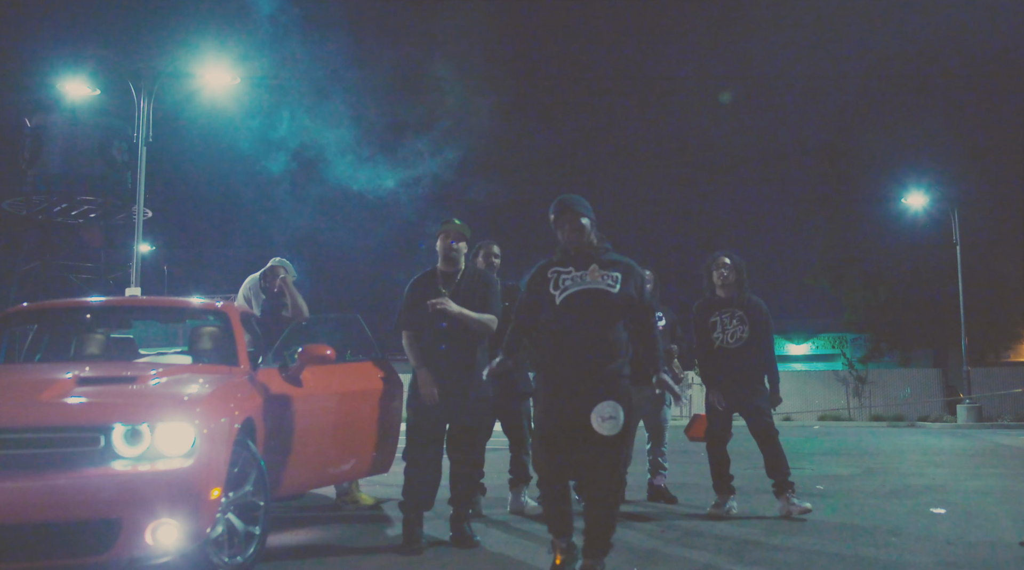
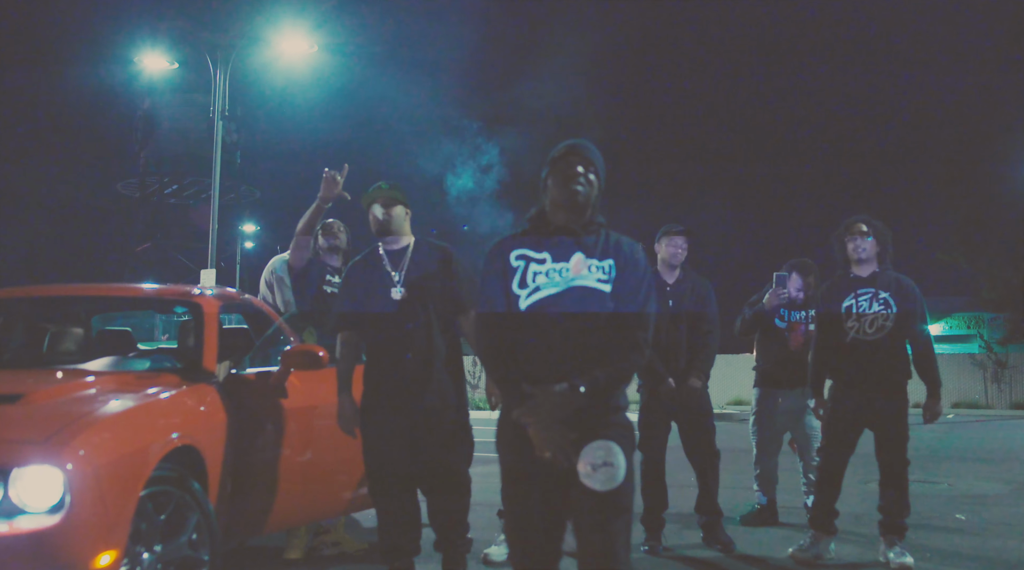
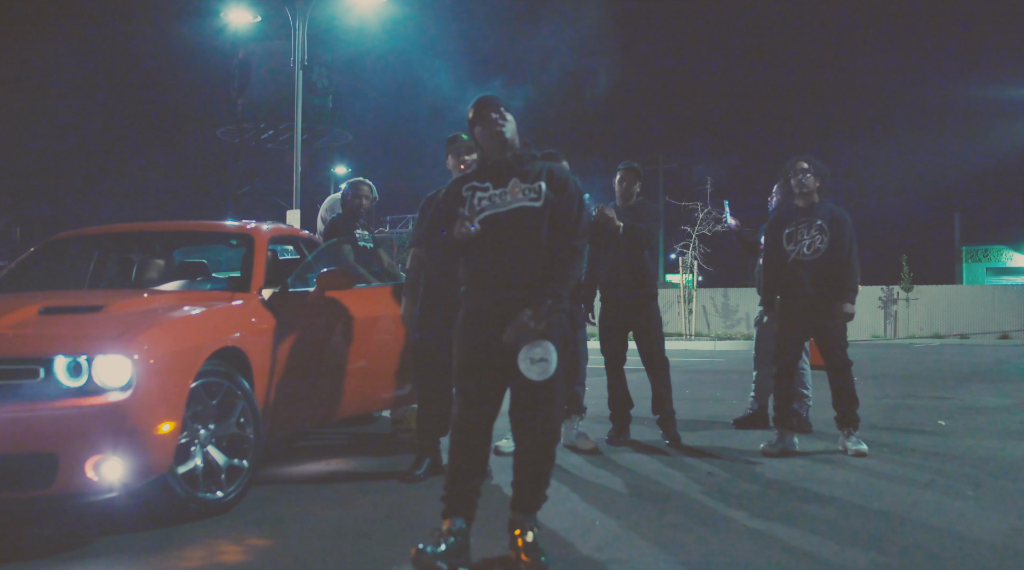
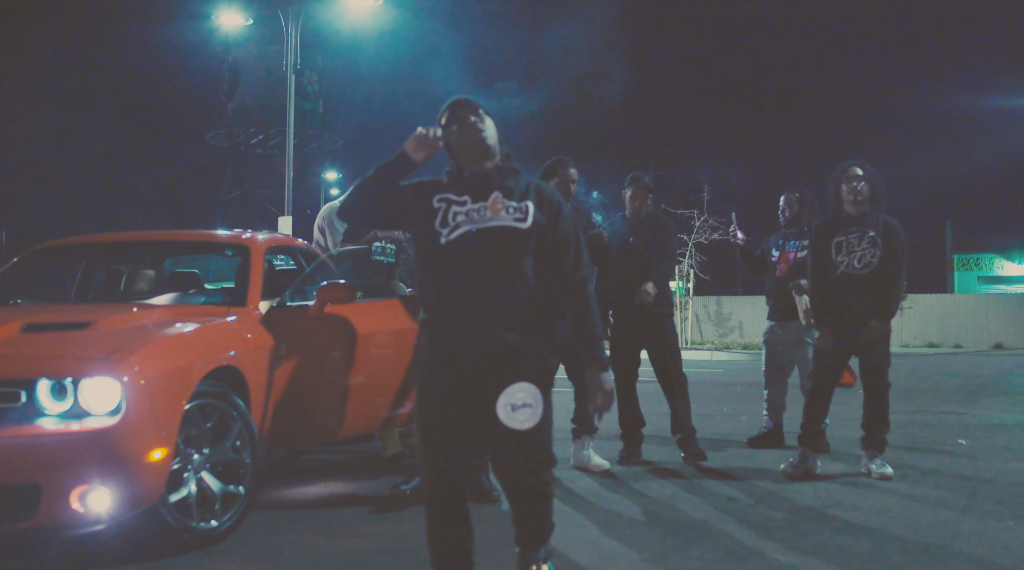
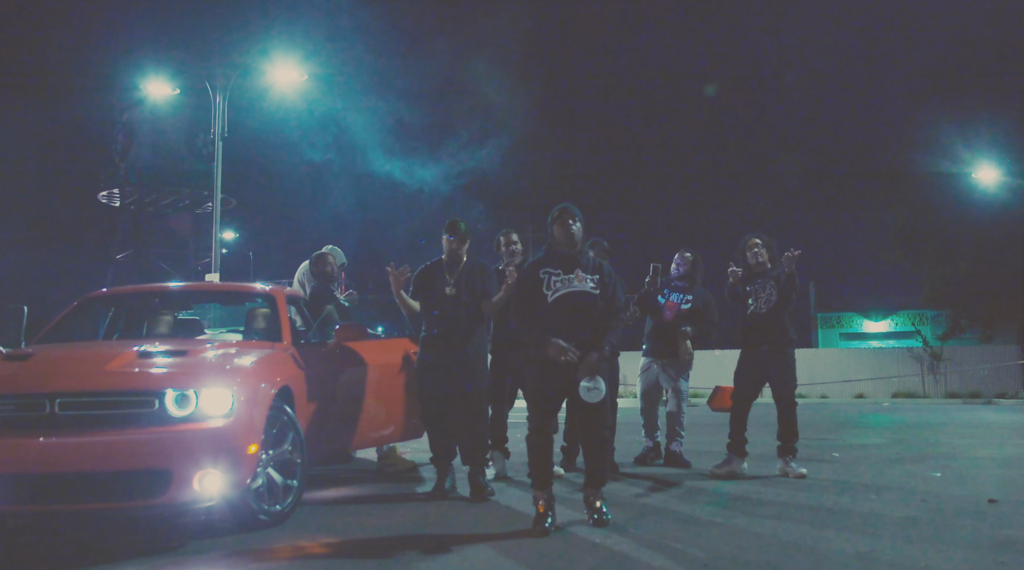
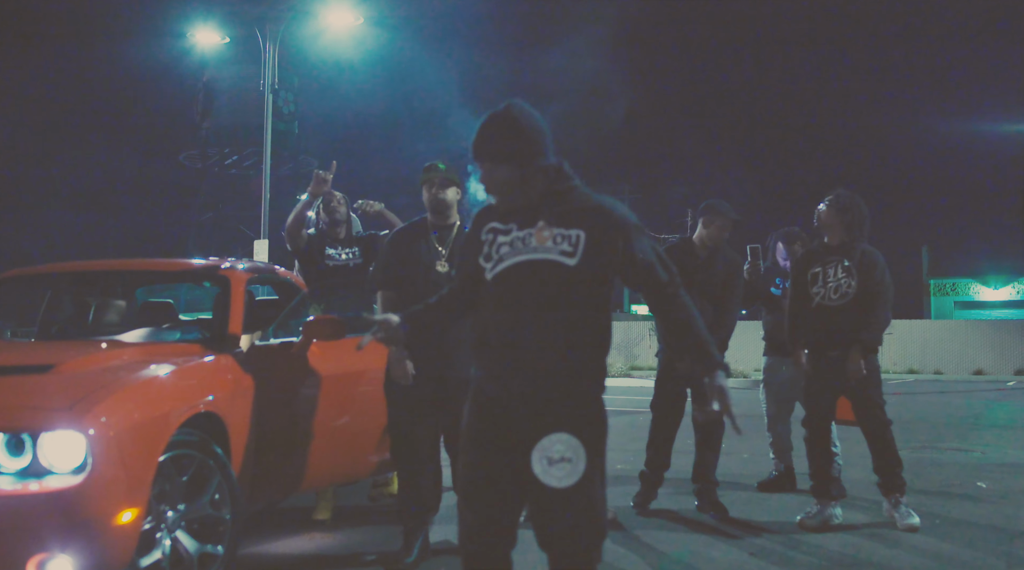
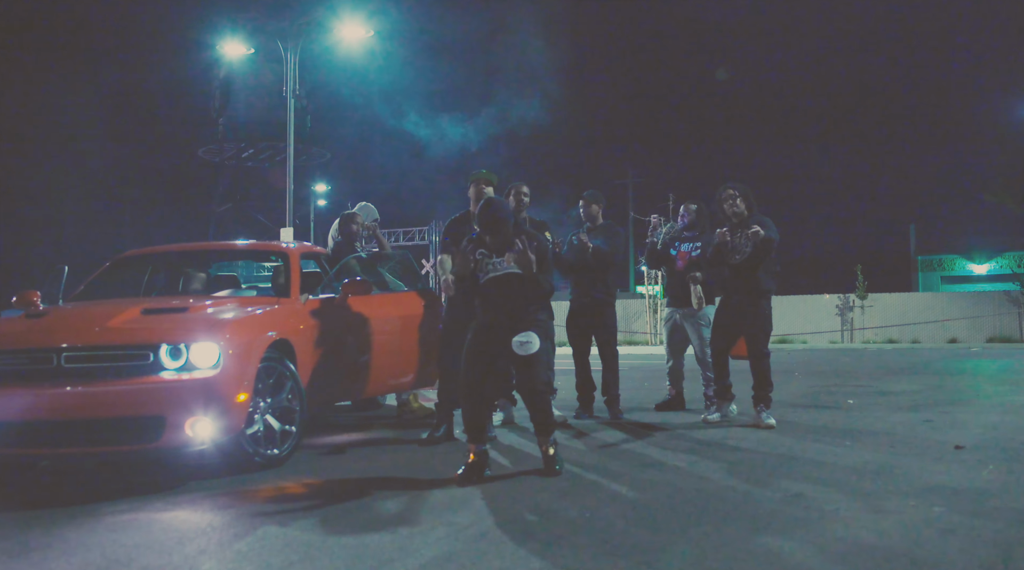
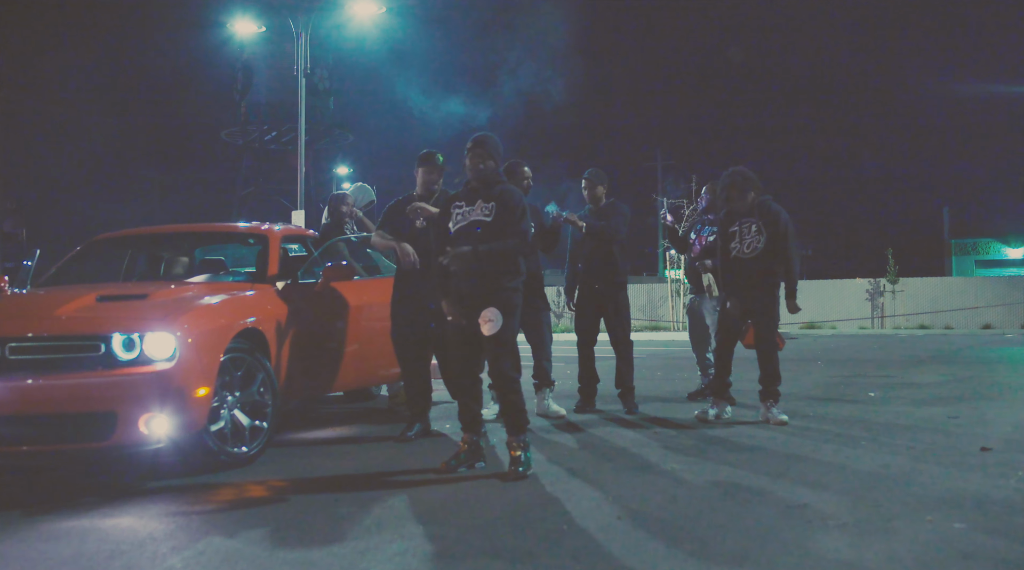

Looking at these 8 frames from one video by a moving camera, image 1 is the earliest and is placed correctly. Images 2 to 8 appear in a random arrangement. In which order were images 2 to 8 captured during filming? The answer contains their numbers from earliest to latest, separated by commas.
5, 7, 8, 3, 4, 6, 2
